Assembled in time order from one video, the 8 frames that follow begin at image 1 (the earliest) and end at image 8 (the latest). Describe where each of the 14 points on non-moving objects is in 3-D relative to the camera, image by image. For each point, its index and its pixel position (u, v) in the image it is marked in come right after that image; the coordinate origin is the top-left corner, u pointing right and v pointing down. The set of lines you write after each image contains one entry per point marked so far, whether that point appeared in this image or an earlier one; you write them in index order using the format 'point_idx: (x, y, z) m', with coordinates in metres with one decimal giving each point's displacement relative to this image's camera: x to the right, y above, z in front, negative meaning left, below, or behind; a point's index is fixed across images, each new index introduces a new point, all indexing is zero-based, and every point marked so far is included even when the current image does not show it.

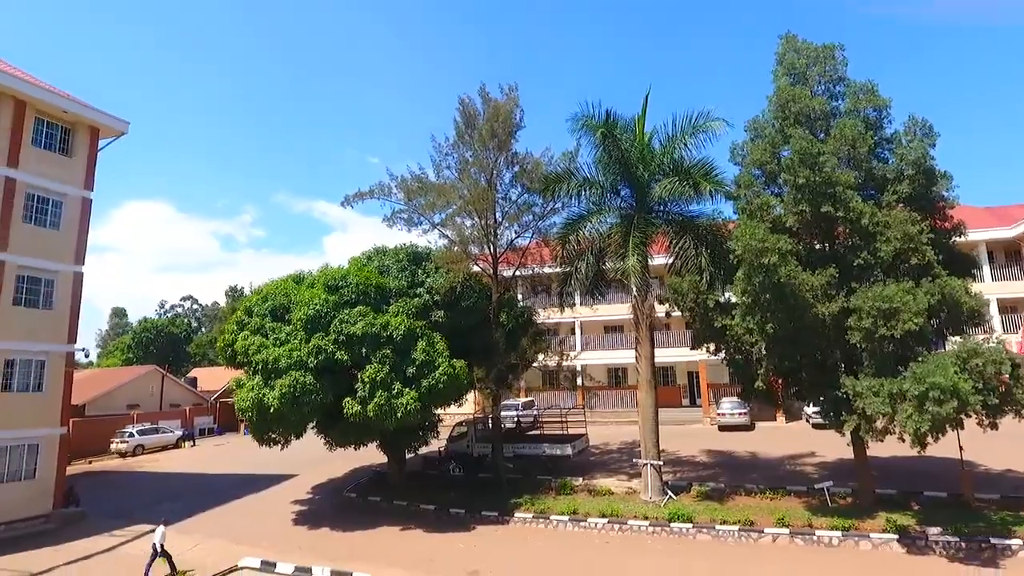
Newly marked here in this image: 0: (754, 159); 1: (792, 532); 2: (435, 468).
0: (+5.0, +2.5, +12.4) m
1: (+5.0, -4.4, +11.4) m
2: (-2.2, -5.0, +17.6) m
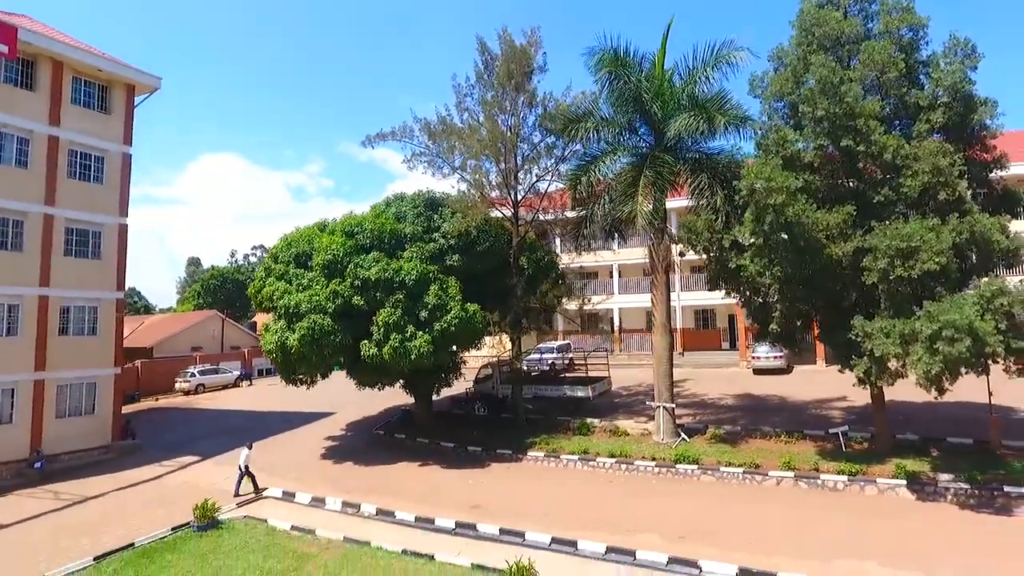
0: (+5.0, +3.7, +11.7) m
1: (+5.0, -3.3, +11.3) m
2: (-1.5, -3.5, +18.2) m
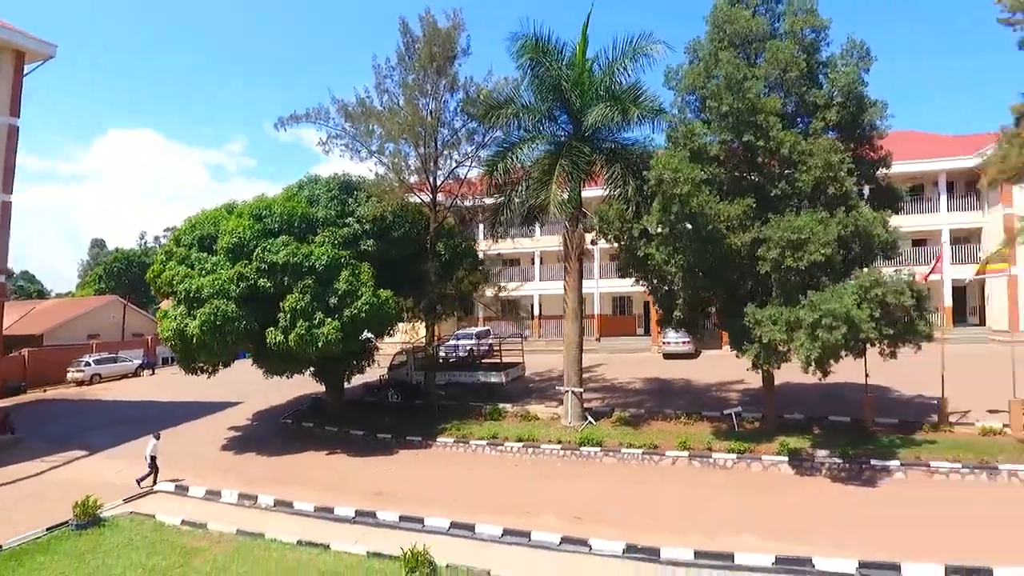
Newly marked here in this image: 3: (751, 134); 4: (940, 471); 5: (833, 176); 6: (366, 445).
0: (+3.3, +3.9, +12.0) m
1: (+3.3, -3.1, +11.8) m
2: (-3.9, -3.1, +17.9) m
3: (+4.2, +2.8, +11.5) m
4: (+6.9, -3.0, +10.2) m
5: (+5.5, +2.0, +11.0) m
6: (-3.4, -3.6, +14.6) m
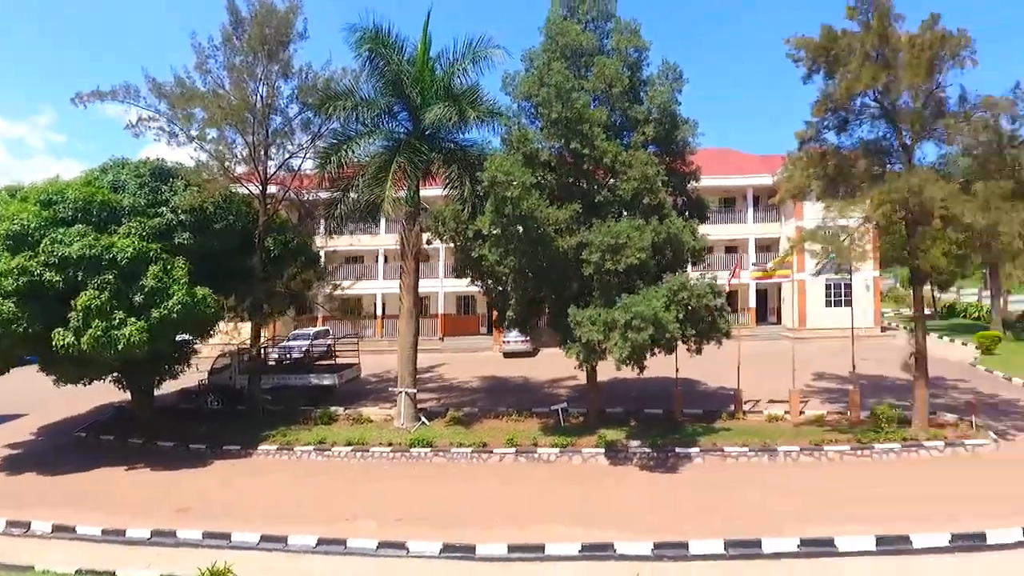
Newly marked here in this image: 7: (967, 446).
0: (+0.1, +3.9, +12.3) m
1: (+0.1, -3.1, +12.1) m
2: (-8.3, -3.0, +16.5) m
3: (+1.1, +2.8, +12.0) m
4: (+3.9, -3.0, +11.4) m
5: (+2.5, +1.9, +11.9) m
6: (-7.0, -3.6, +13.3) m
7: (+8.0, -2.8, +11.1) m
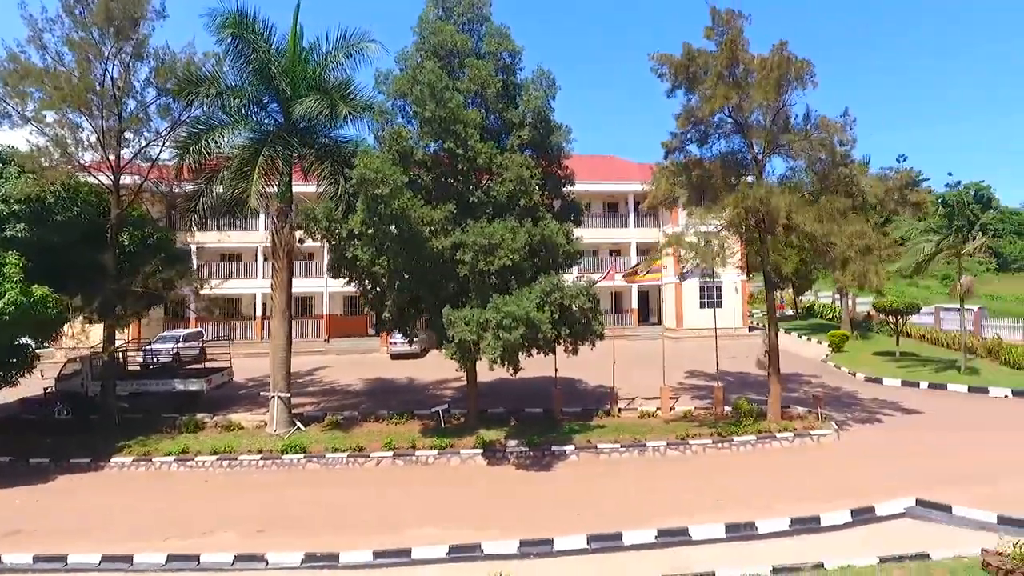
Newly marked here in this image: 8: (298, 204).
0: (-2.2, +3.9, +12.1) m
1: (-2.2, -3.1, +11.9) m
2: (-11.2, -2.9, +14.9) m
3: (-1.1, +2.8, +12.0) m
4: (+1.7, -3.1, +11.8) m
5: (+0.2, +1.9, +12.0) m
6: (-9.5, -3.5, +12.0) m
7: (+5.7, -2.9, +12.2) m
8: (-4.5, +1.8, +13.4) m
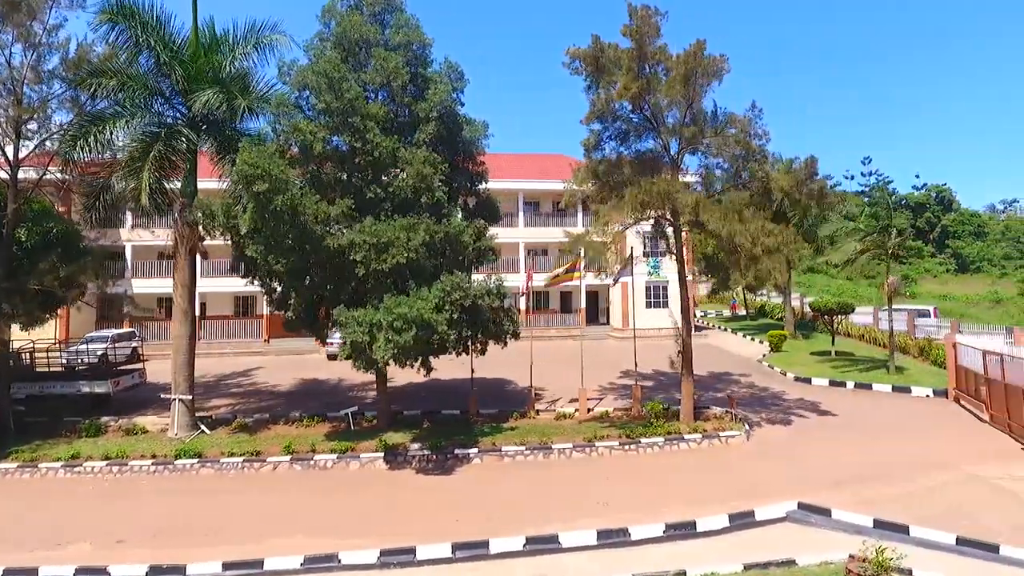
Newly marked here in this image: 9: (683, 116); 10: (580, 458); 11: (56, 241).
0: (-3.9, +3.9, +11.7) m
1: (-4.0, -3.1, +11.5) m
2: (-13.1, -2.9, +14.2) m
3: (-2.9, +2.8, +11.6) m
4: (-0.1, -3.0, +11.5) m
5: (-1.5, +1.9, +11.7) m
6: (-11.2, -3.5, +11.4) m
7: (+3.9, -2.8, +12.0) m
8: (-6.4, +1.8, +12.9) m
9: (+3.4, +3.5, +12.7) m
10: (+1.2, -3.1, +11.5) m
11: (-10.3, +1.0, +14.5) m
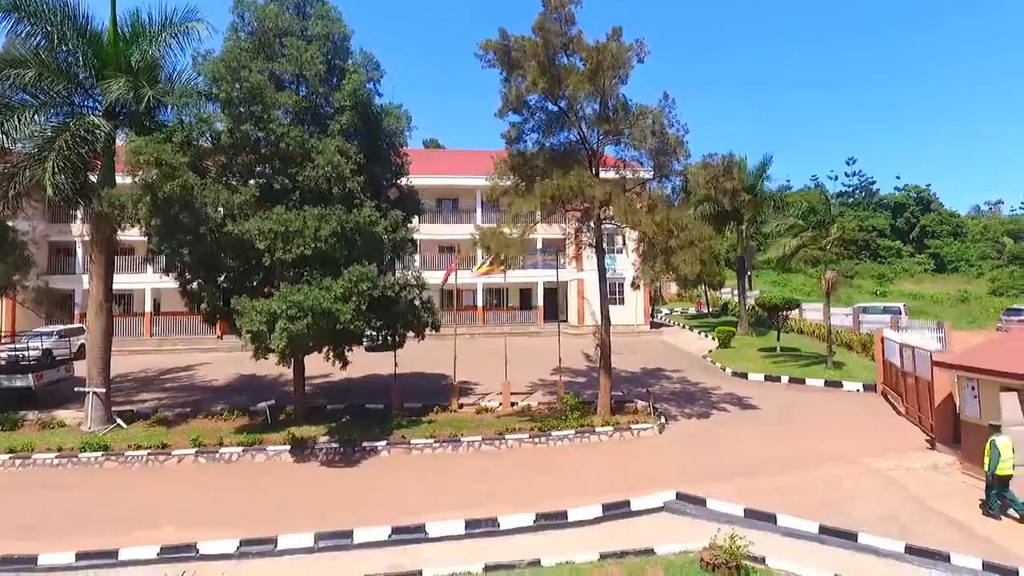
0: (-5.6, +4.0, +11.6) m
1: (-5.7, -2.9, +11.4) m
2: (-14.8, -2.7, +14.0) m
3: (-4.6, +2.9, +11.5) m
4: (-1.7, -2.9, +11.4) m
5: (-3.2, +2.1, +11.6) m
6: (-12.9, -3.3, +11.2) m
7: (+2.3, -2.7, +11.9) m
8: (-8.0, +2.0, +12.8) m
9: (+1.8, +3.6, +12.6) m
10: (-0.4, -3.0, +11.5) m
11: (-12.0, +1.2, +14.3) m
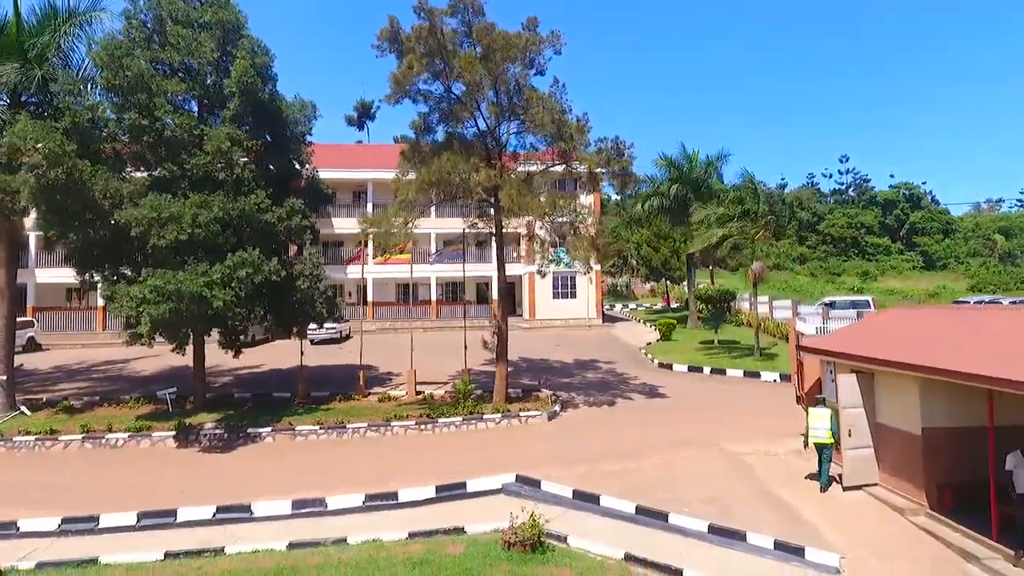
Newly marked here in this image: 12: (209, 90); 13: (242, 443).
0: (-7.7, +4.3, +11.7) m
1: (-7.7, -2.7, +11.4) m
2: (-16.8, -2.5, +14.2) m
3: (-6.6, +3.2, +11.5) m
4: (-3.8, -2.6, +11.4) m
5: (-5.3, +2.3, +11.6) m
6: (-15.0, -3.1, +11.4) m
7: (+0.2, -2.5, +11.9) m
8: (-10.1, +2.2, +12.9) m
9: (-0.3, +3.8, +12.6) m
10: (-2.5, -2.7, +11.4) m
11: (-14.0, +1.4, +14.5) m
12: (-5.9, +3.8, +12.3) m
13: (-4.8, -2.8, +11.3) m
